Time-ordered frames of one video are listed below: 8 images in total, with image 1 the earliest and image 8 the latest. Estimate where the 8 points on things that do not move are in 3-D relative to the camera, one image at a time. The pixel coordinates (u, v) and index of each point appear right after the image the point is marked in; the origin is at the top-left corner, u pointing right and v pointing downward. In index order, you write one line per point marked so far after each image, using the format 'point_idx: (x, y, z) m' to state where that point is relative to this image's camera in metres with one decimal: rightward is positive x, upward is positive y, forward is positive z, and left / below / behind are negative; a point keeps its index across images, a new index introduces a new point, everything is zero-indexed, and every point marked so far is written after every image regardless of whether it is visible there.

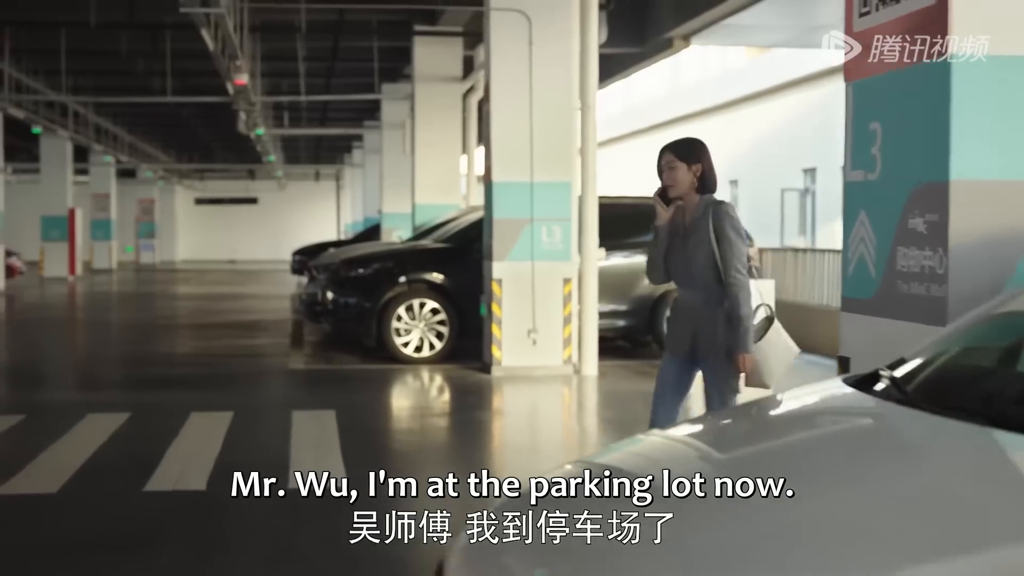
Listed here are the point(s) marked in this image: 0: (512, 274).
0: (0.0, +0.1, +10.9) m
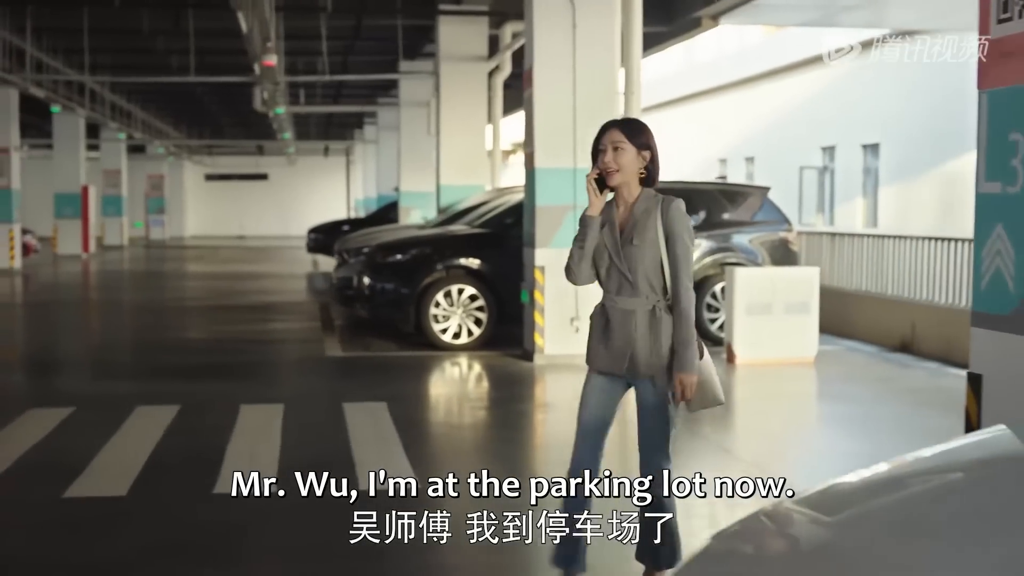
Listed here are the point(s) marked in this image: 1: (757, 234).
0: (+0.4, +0.2, +10.8) m
1: (+2.2, +0.5, +12.2) m
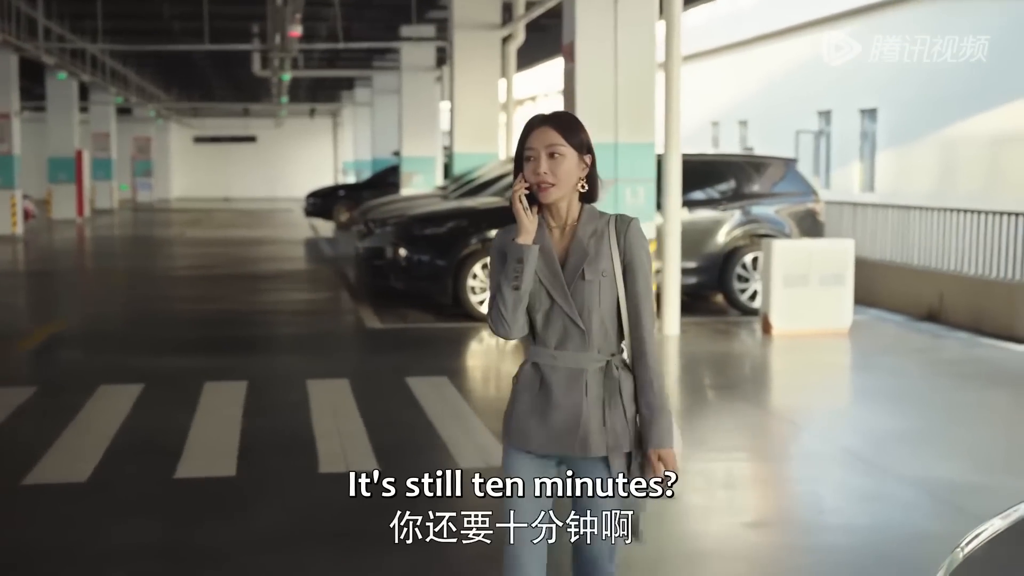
0: (+0.7, +0.5, +10.9) m
1: (+2.5, +0.8, +12.4) m
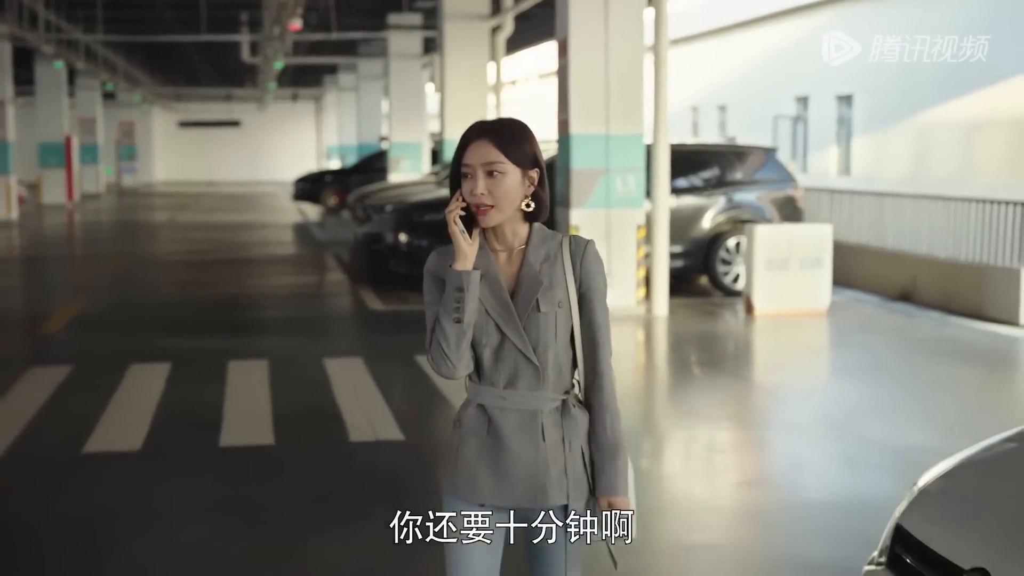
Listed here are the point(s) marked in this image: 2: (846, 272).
0: (+0.7, +0.6, +11.5) m
1: (+2.5, +0.9, +13.1) m
2: (+3.6, +0.2, +14.2) m
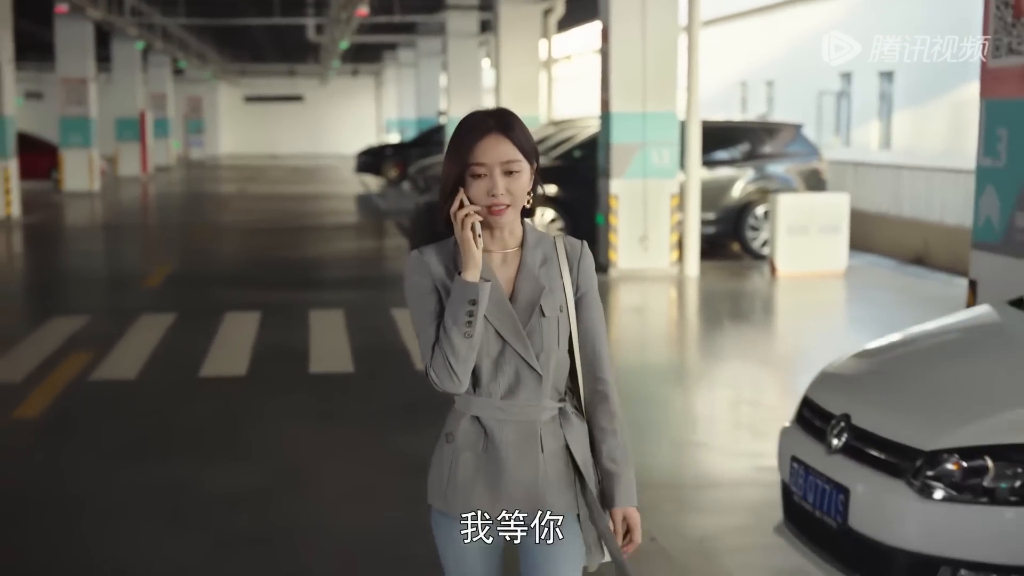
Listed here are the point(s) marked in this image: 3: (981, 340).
0: (+1.1, +1.0, +12.8) m
1: (+3.0, +1.3, +14.2) m
2: (+4.1, +0.6, +15.3) m
3: (+1.5, -0.2, +4.1) m
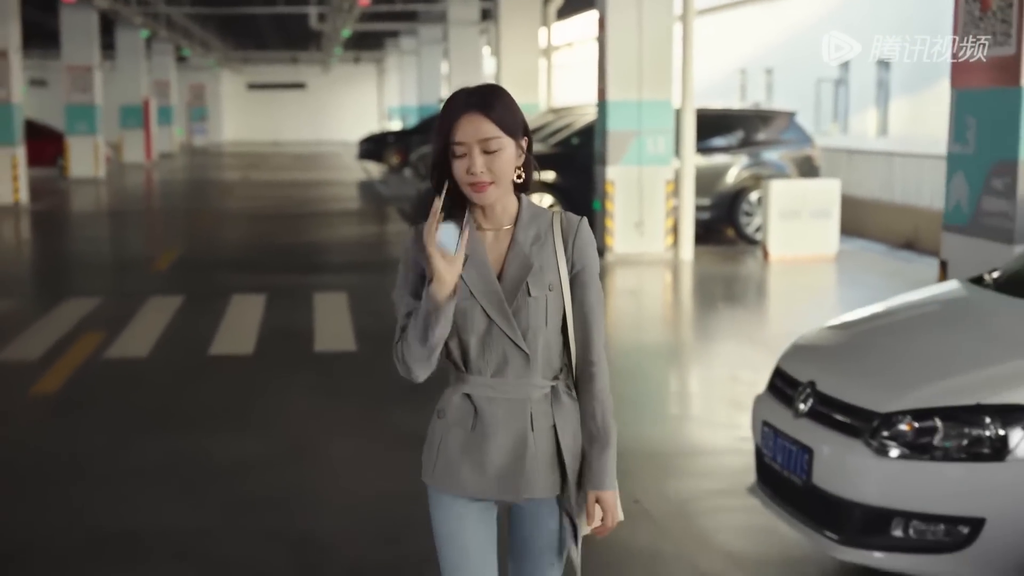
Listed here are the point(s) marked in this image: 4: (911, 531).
0: (+1.1, +1.1, +13.1) m
1: (+3.0, +1.5, +14.5) m
2: (+4.1, +0.8, +15.6) m
3: (+1.4, -0.1, +4.4) m
4: (+1.1, -0.7, +3.7) m
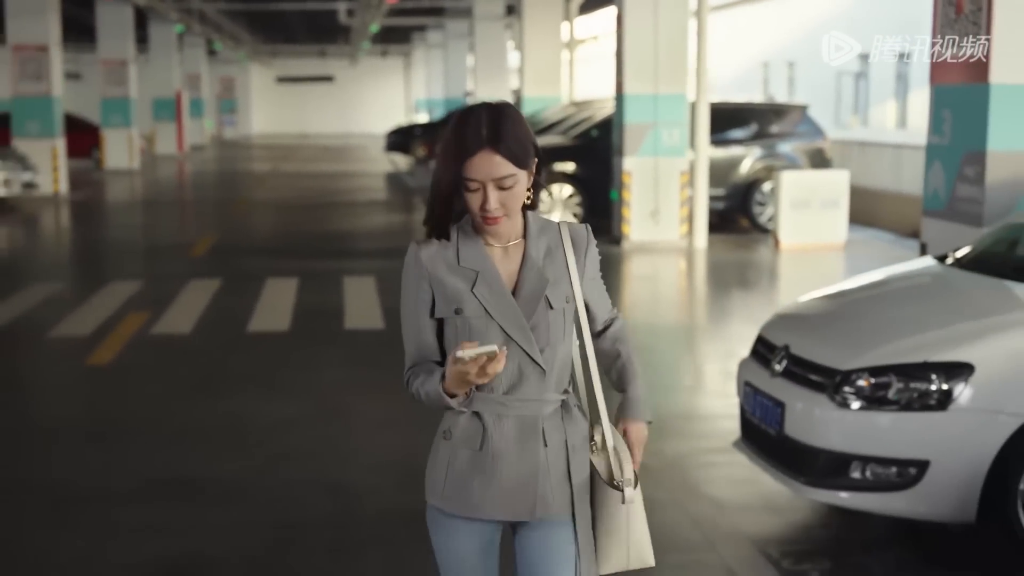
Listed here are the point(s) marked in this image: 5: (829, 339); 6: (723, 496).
0: (+1.3, +1.3, +13.6) m
1: (+3.2, +1.6, +15.0) m
2: (+4.4, +0.9, +16.1) m
3: (+1.5, 0.0, +4.9) m
4: (+1.1, -0.6, +4.3) m
5: (+1.1, -0.2, +4.6) m
6: (+0.8, -0.8, +5.1) m
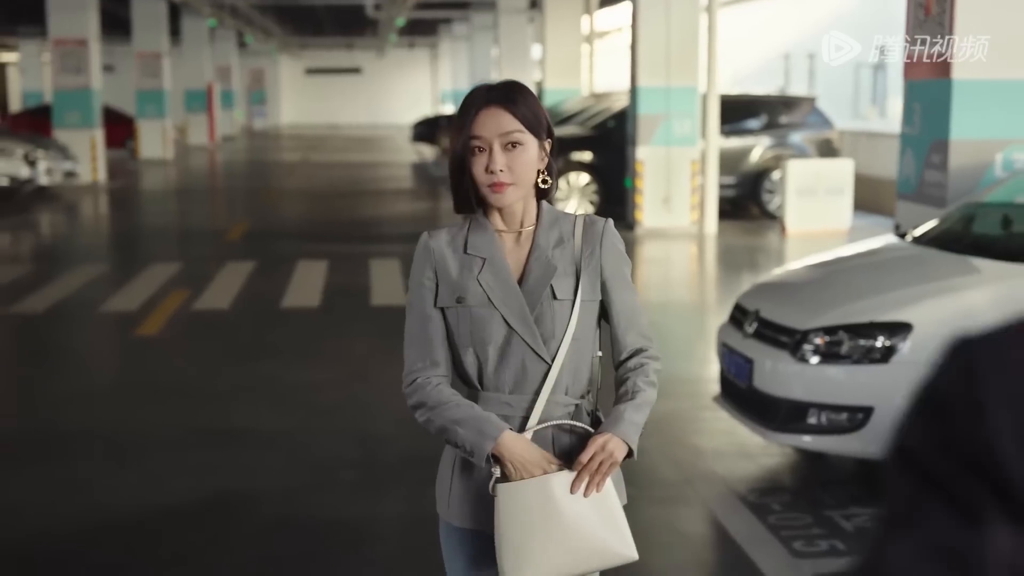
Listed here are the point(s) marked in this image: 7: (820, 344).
0: (+1.5, +1.4, +14.2) m
1: (+3.5, +1.8, +15.6) m
2: (+4.6, +1.1, +16.6) m
3: (+1.5, +0.1, +5.6) m
4: (+1.2, -0.5, +4.9) m
5: (+1.1, -0.1, +5.2) m
6: (+0.8, -0.7, +5.7) m
7: (+1.1, -0.2, +4.9) m
